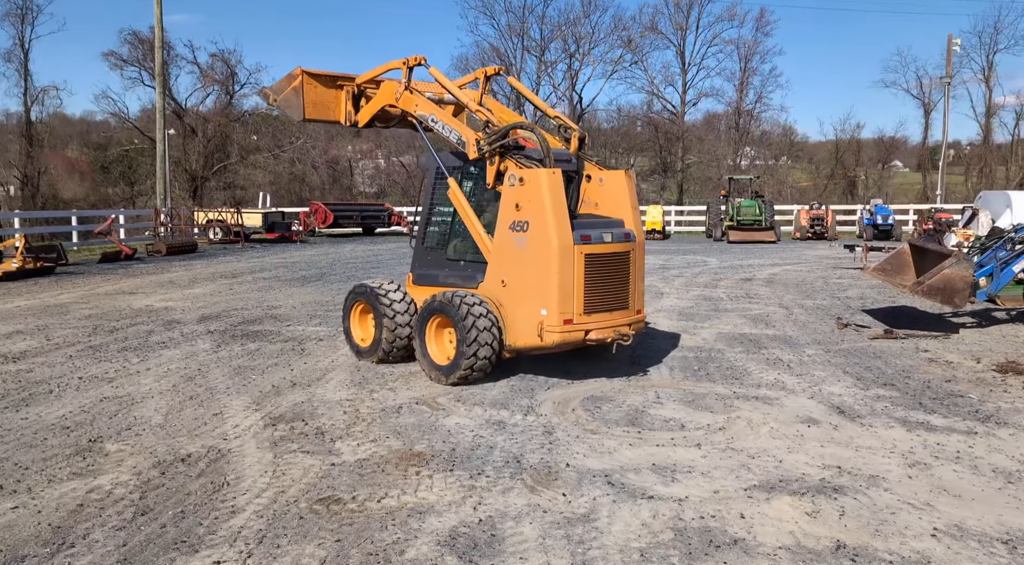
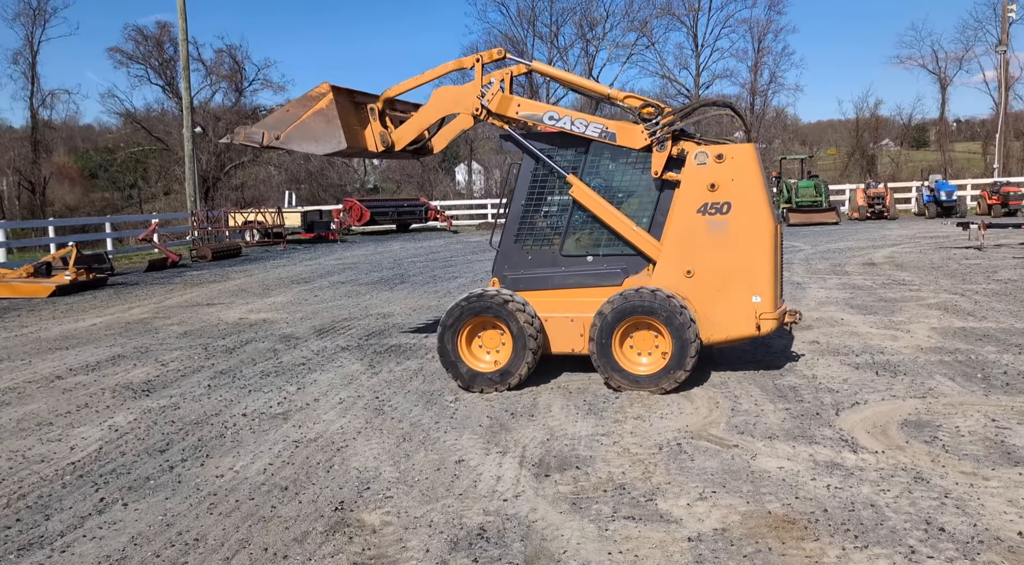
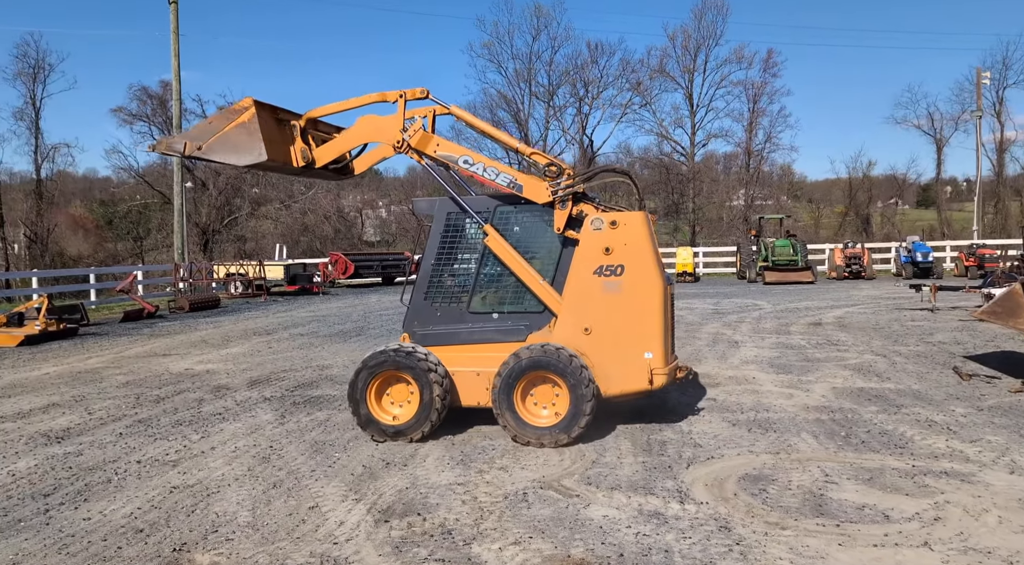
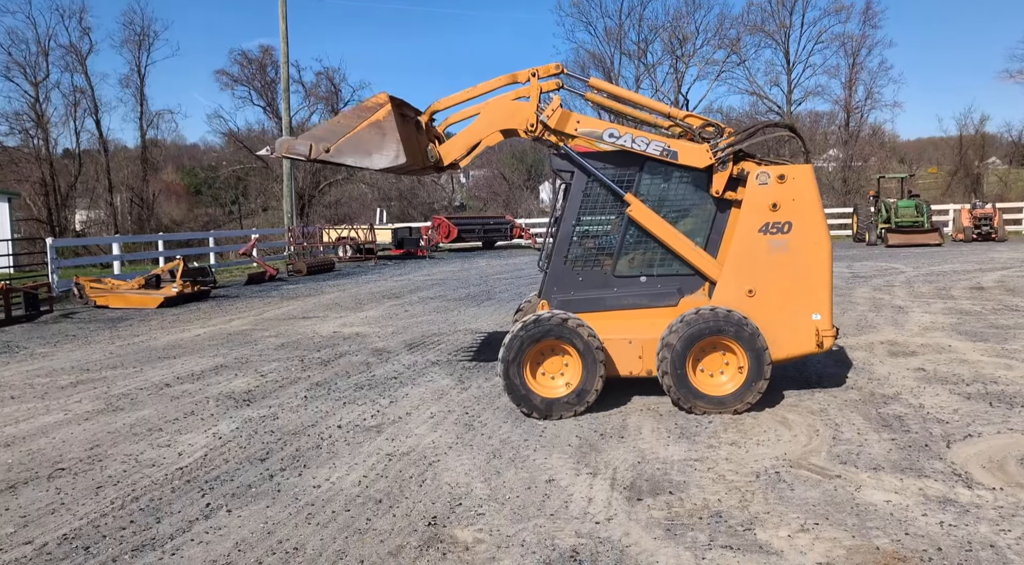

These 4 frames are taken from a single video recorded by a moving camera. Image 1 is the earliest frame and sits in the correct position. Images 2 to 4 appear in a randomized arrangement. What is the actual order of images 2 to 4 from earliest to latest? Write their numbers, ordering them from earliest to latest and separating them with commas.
3, 4, 2
